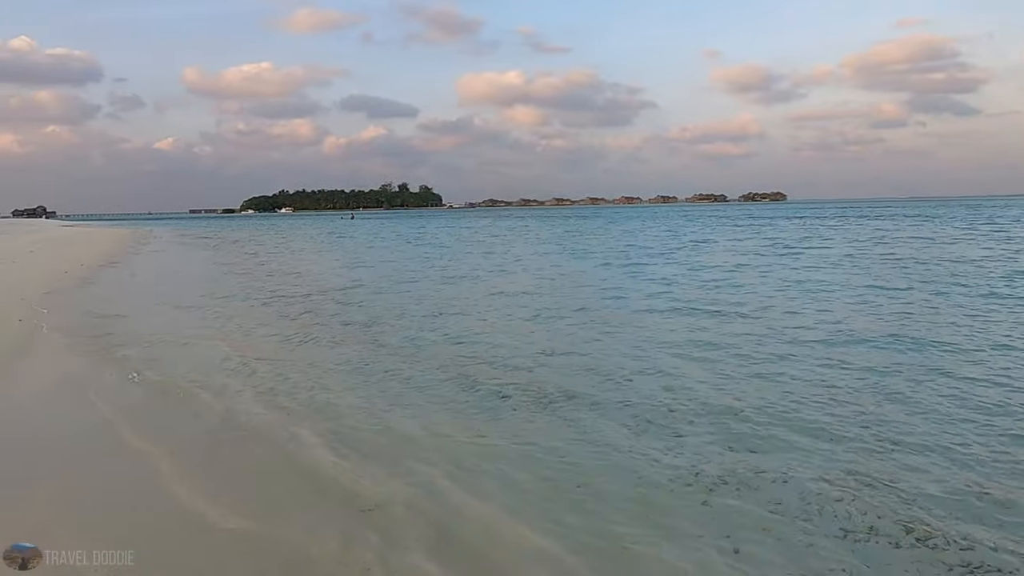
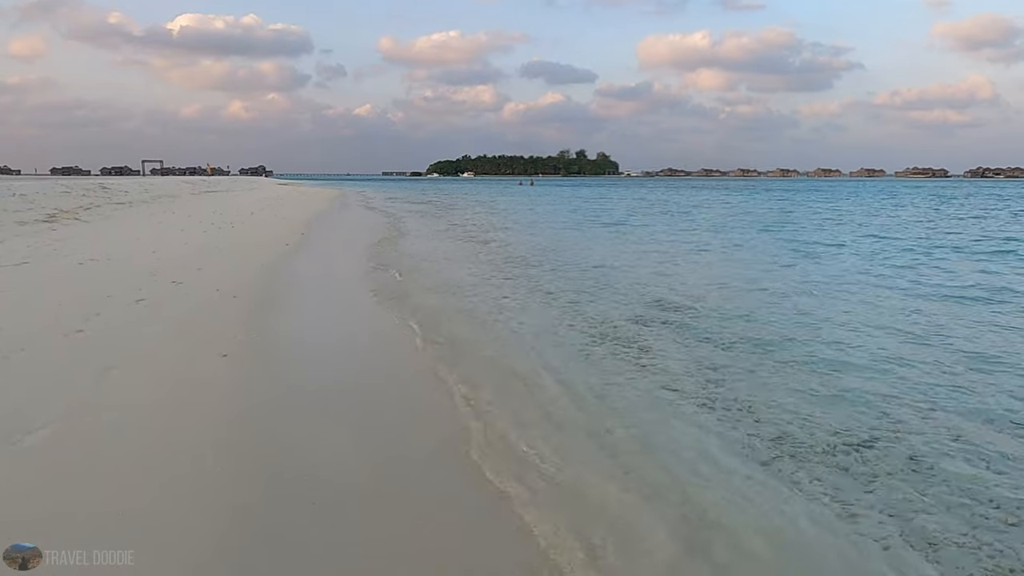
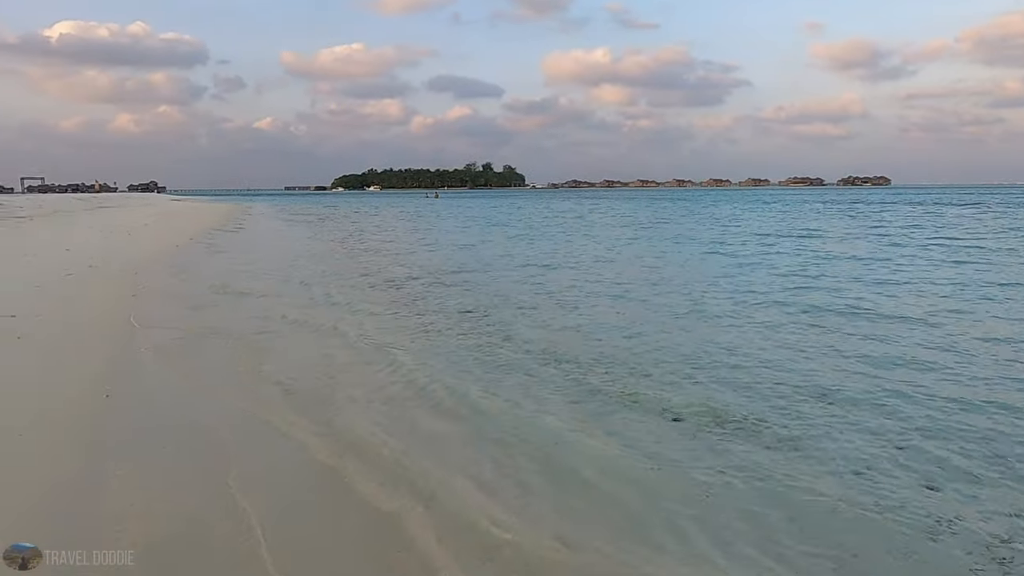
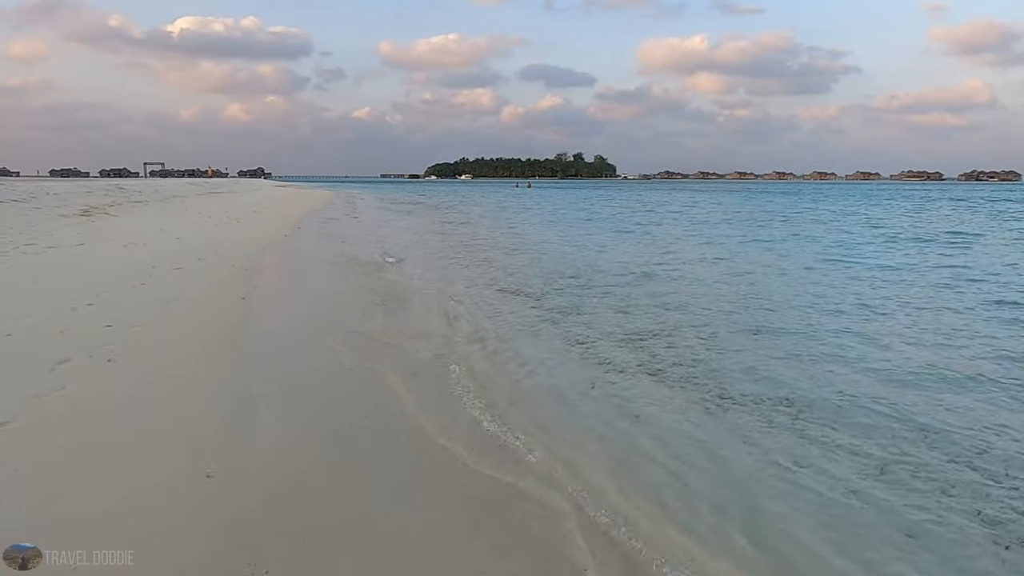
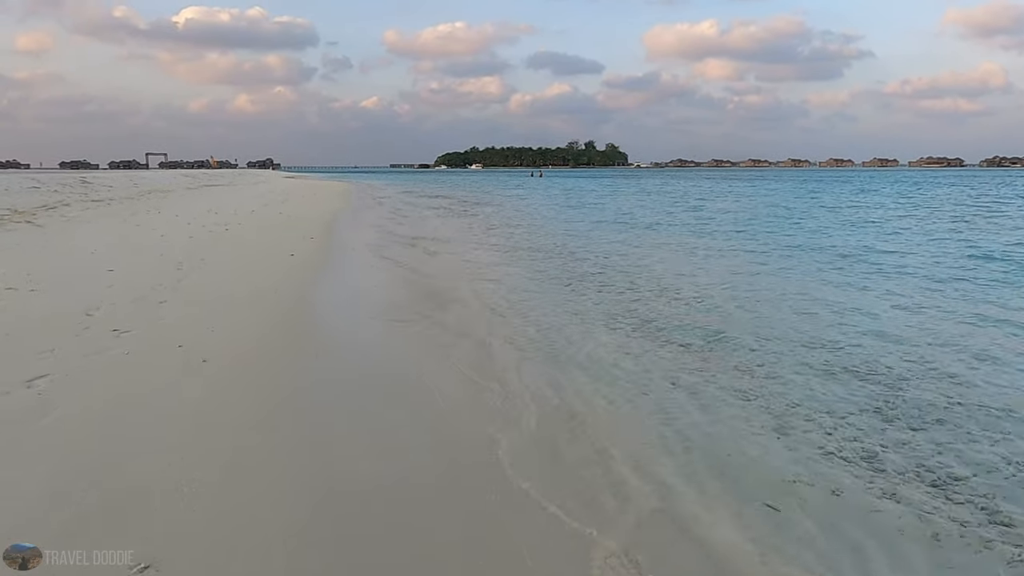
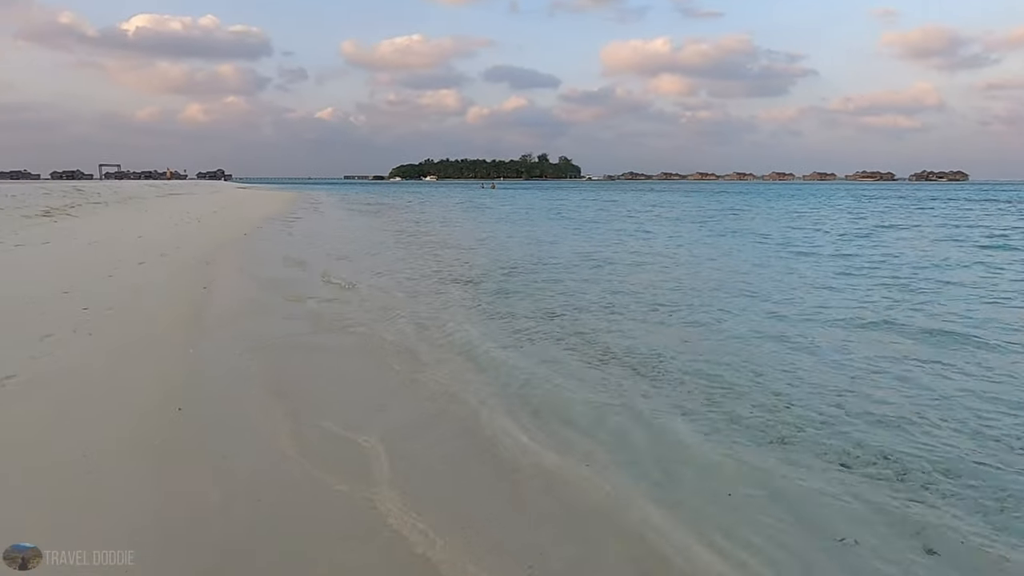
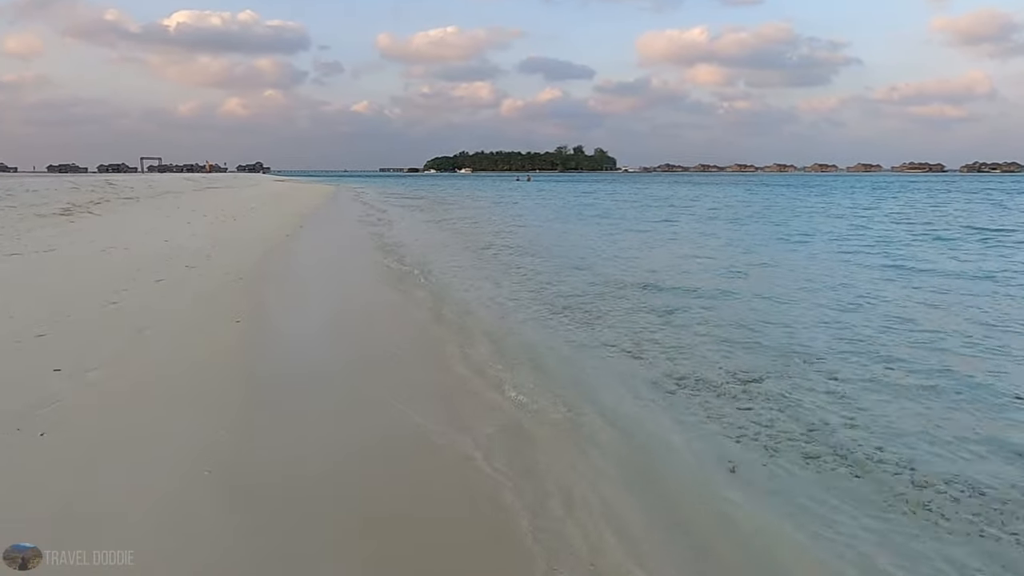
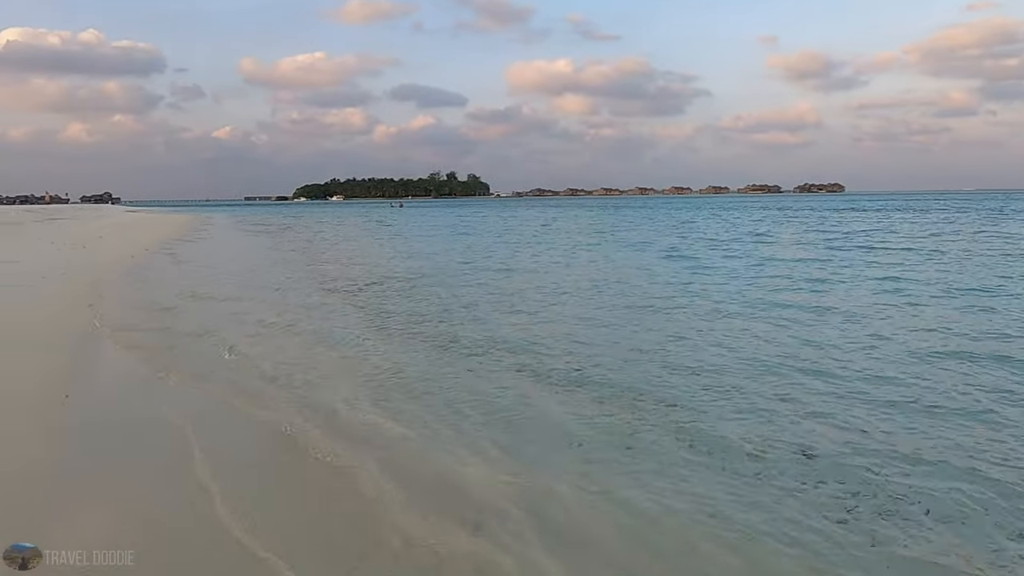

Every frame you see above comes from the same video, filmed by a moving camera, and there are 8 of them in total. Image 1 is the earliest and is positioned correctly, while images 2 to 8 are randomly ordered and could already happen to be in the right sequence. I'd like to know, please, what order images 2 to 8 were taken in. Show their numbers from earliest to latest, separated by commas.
8, 3, 6, 4, 7, 2, 5
